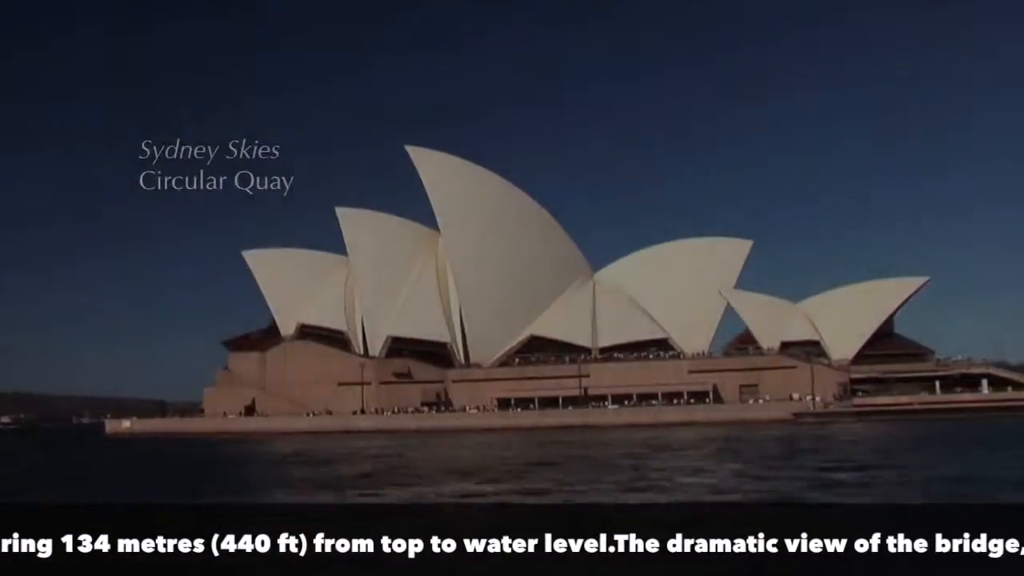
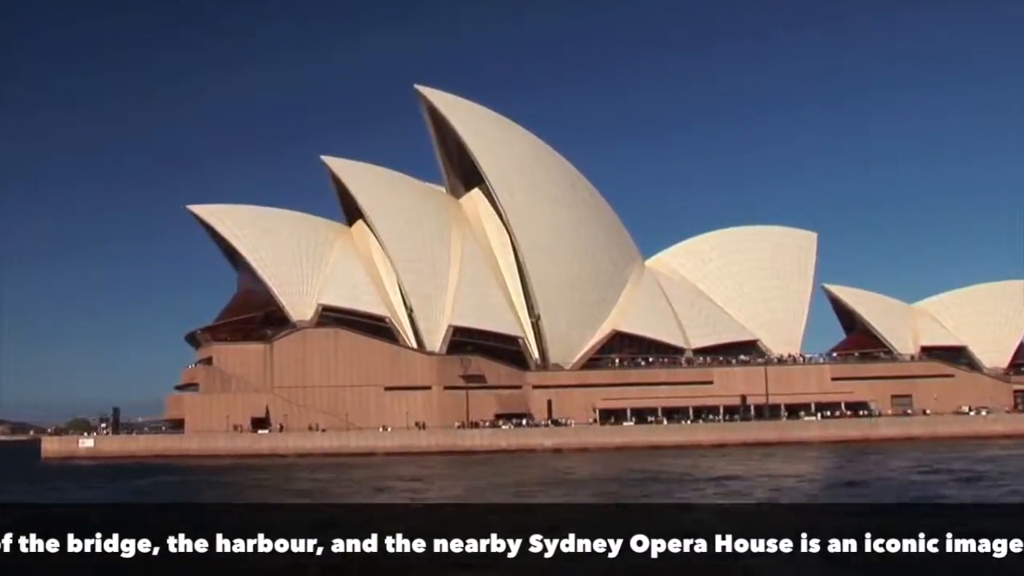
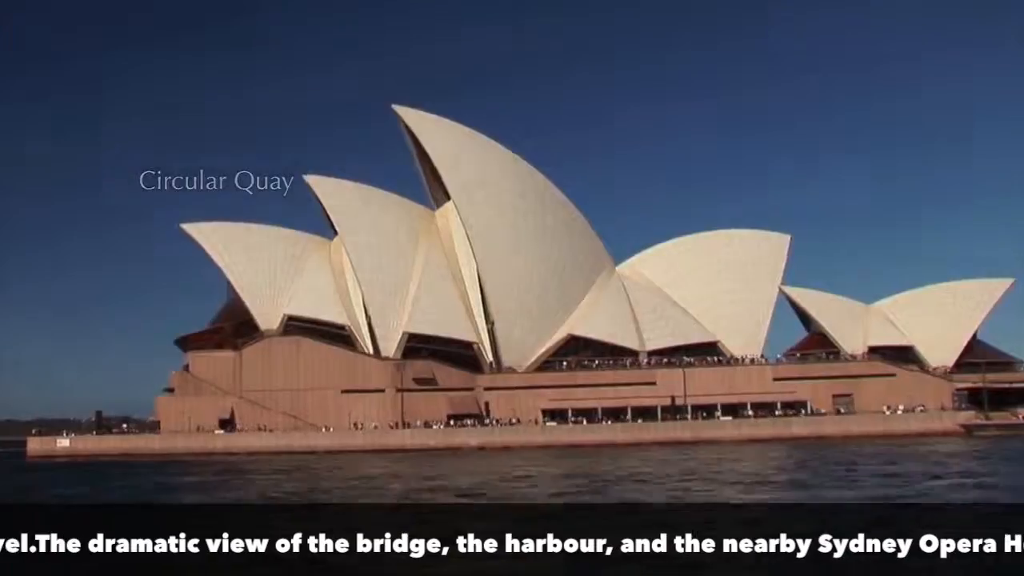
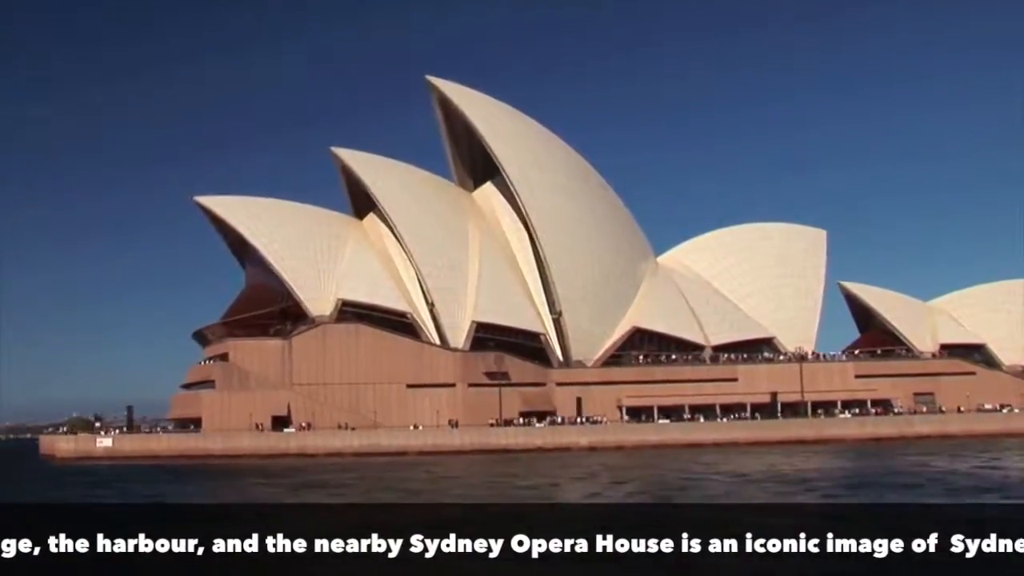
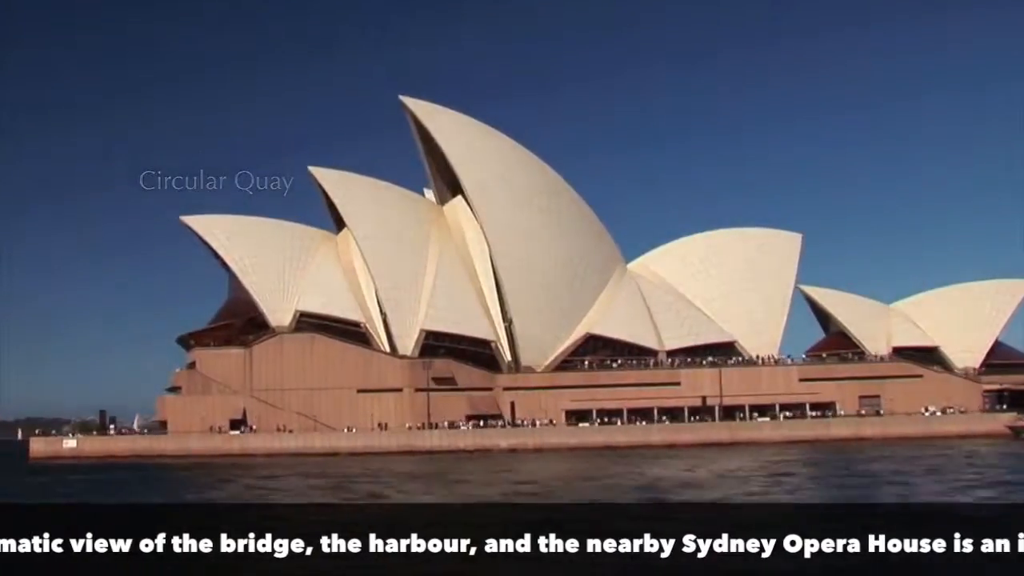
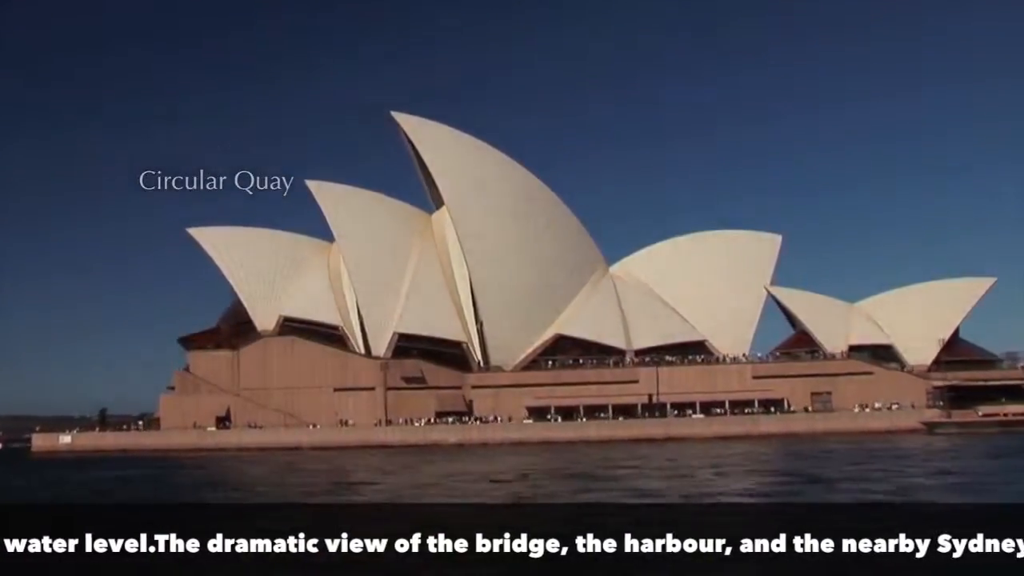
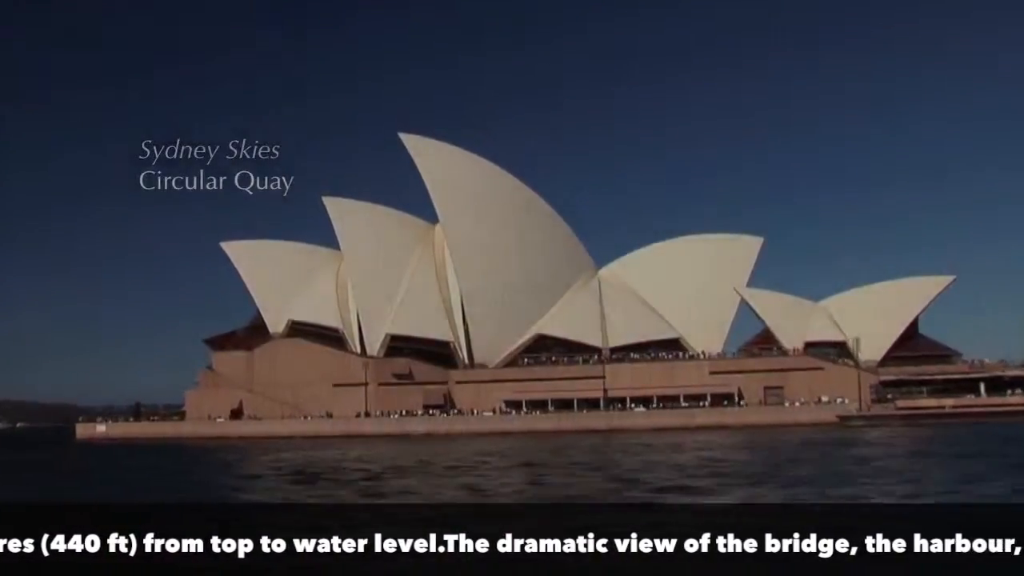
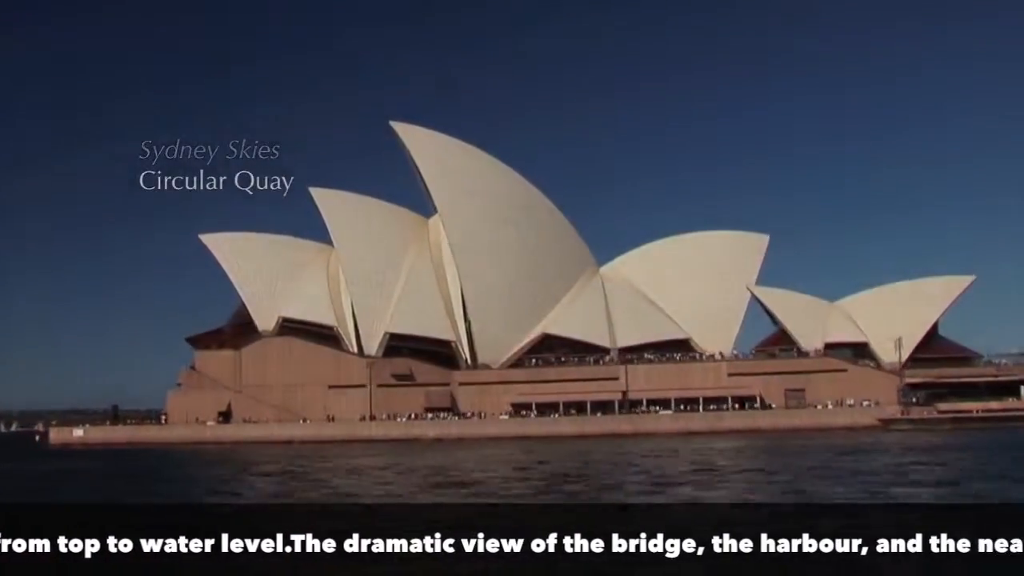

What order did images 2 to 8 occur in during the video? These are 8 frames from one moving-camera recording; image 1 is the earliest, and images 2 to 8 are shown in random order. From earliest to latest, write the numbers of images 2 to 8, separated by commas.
7, 8, 6, 3, 5, 2, 4
